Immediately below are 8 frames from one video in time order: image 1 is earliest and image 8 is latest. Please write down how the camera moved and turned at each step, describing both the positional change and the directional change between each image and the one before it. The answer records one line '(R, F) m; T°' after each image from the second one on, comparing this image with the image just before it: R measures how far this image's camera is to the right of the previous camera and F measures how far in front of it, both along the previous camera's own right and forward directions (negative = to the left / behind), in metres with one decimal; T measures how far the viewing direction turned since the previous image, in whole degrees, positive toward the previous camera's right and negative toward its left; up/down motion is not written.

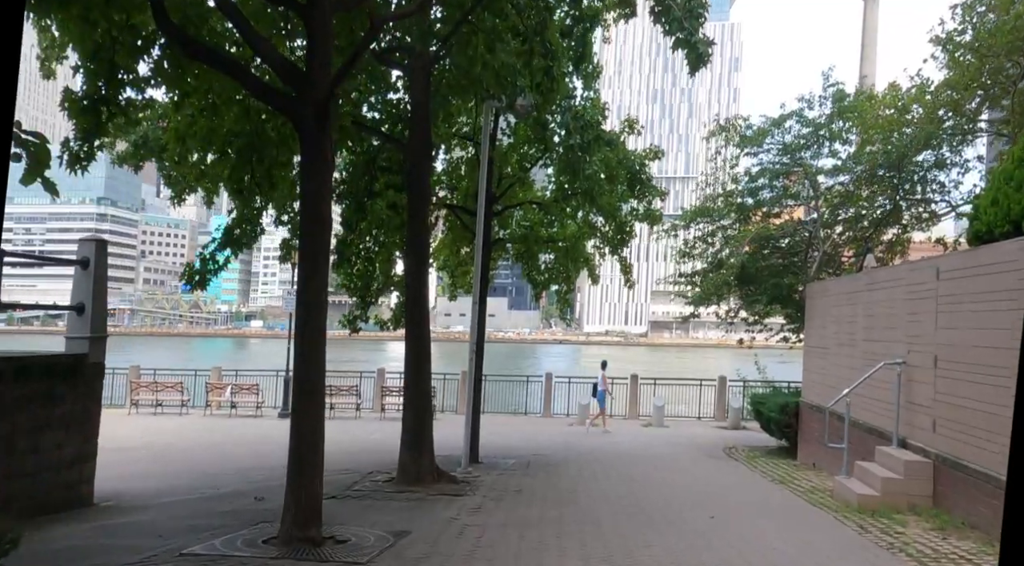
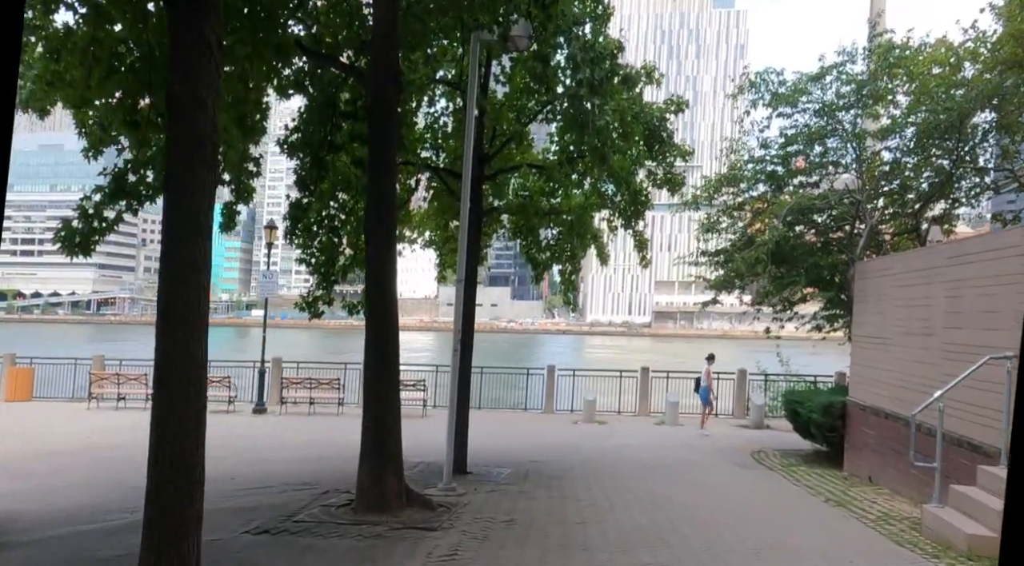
(+0.1, +2.6) m; 0°
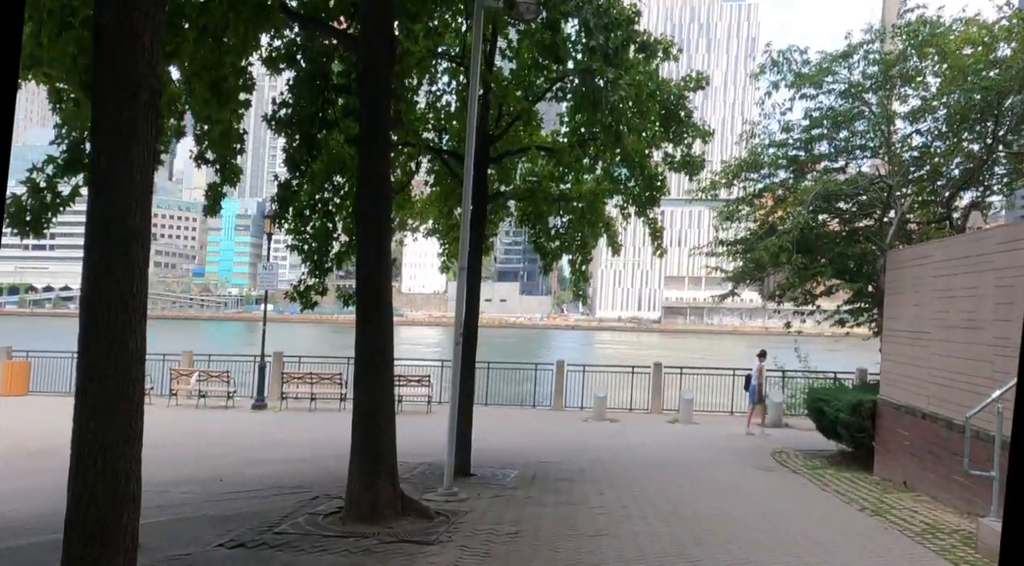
(0.0, +0.9) m; -1°
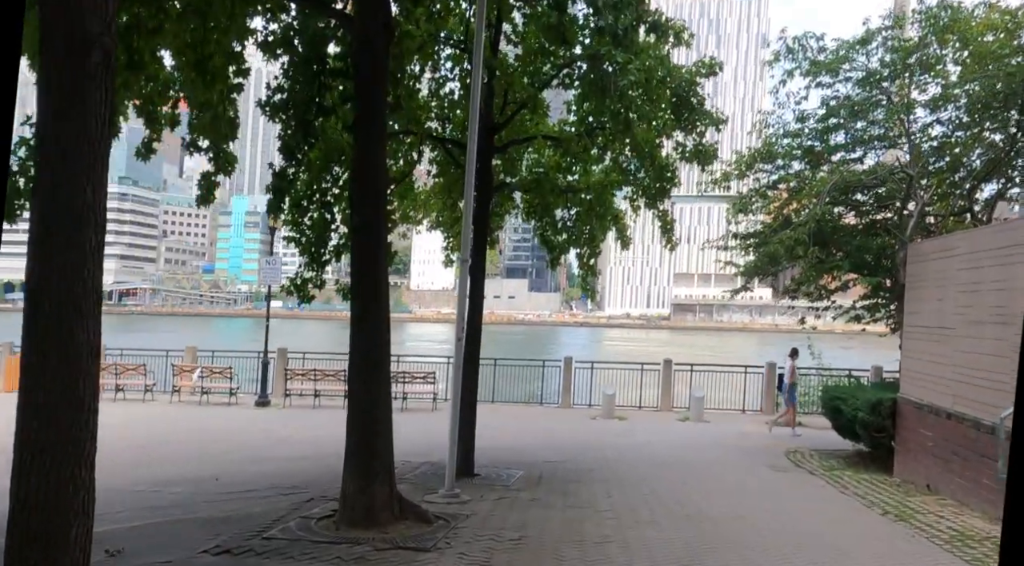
(0.0, +0.5) m; -1°
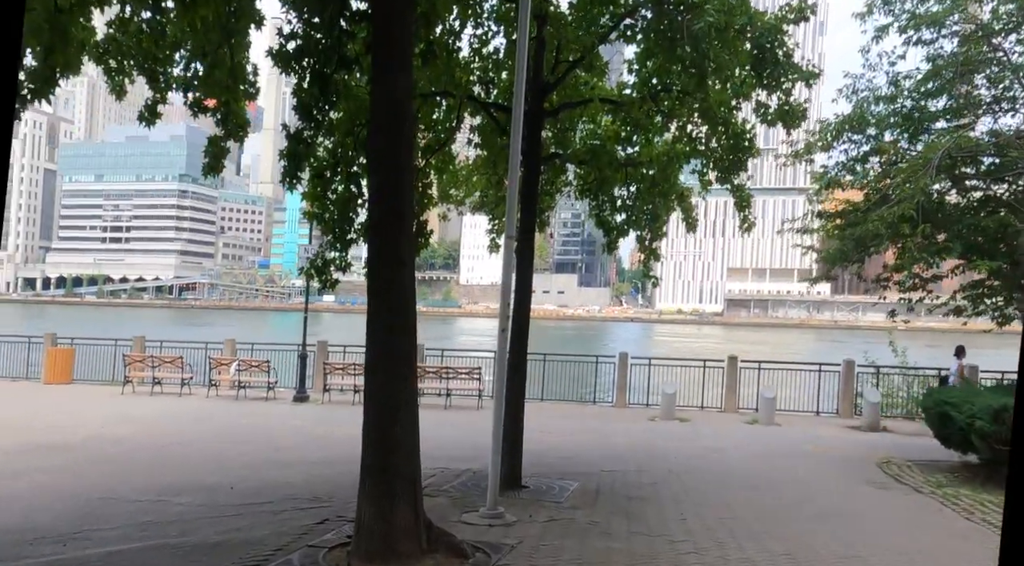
(0.0, +1.6) m; -3°
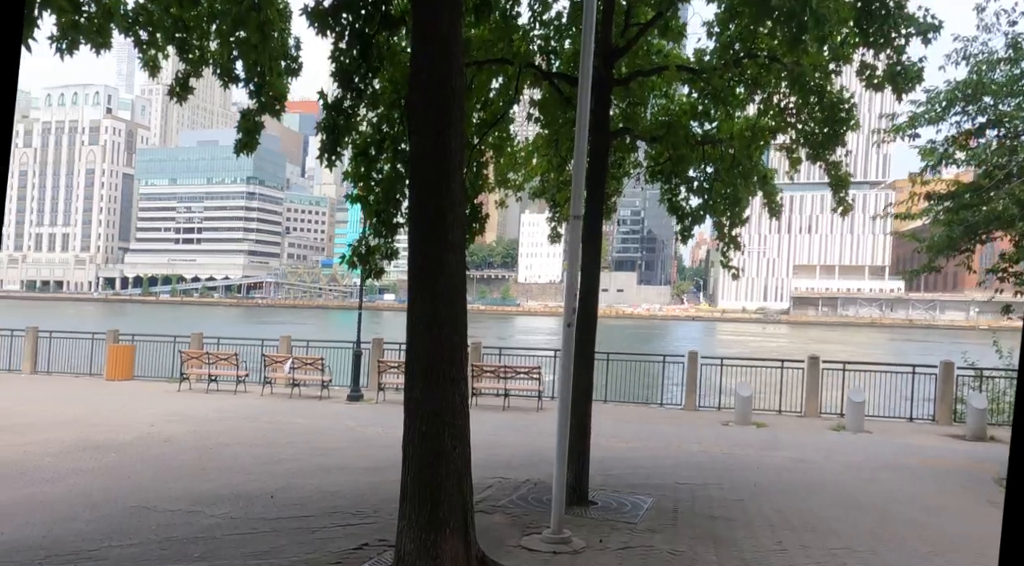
(-0.1, +1.2) m; -4°
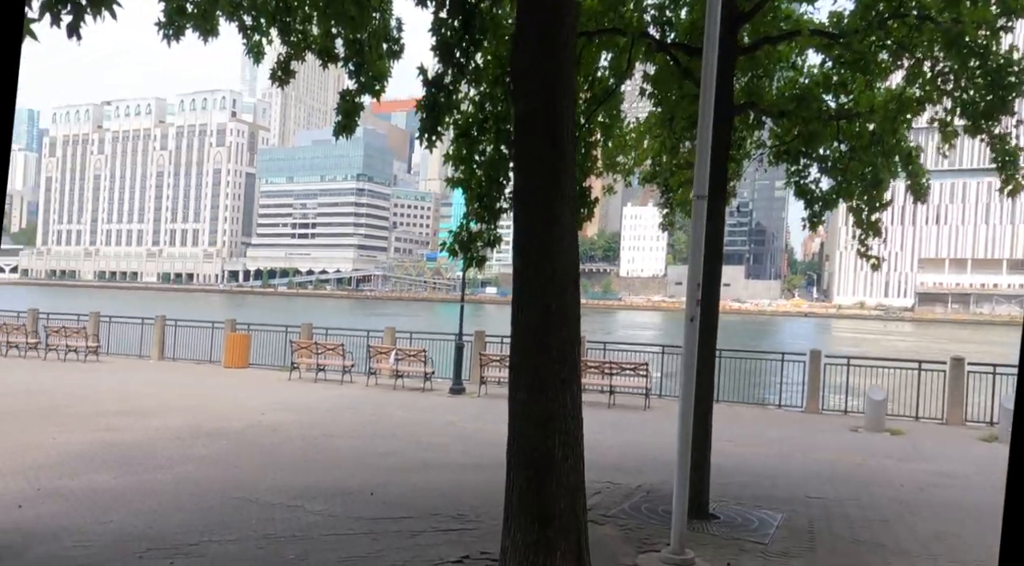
(-0.1, +0.9) m; -6°
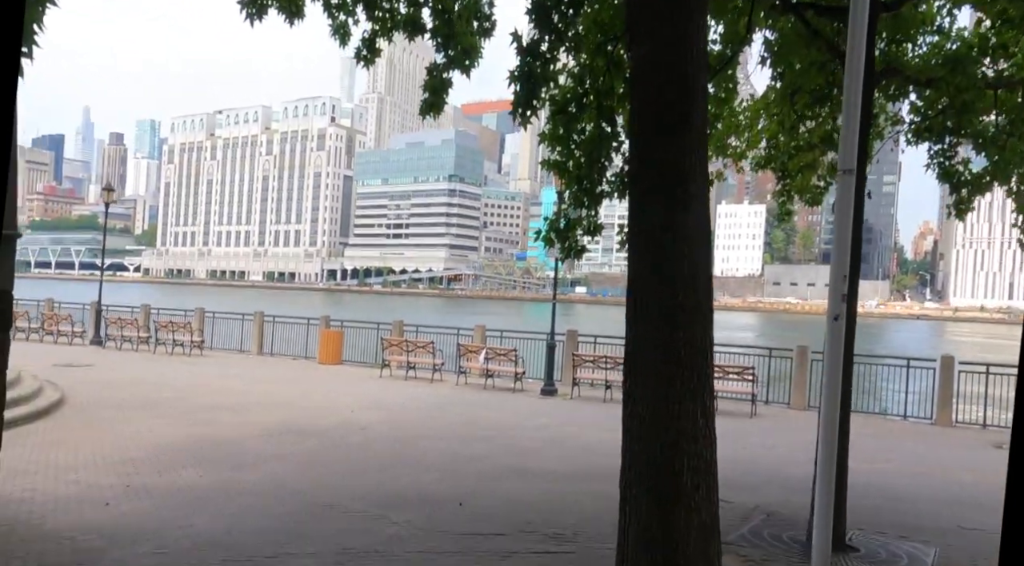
(-0.1, +1.1) m; -6°
